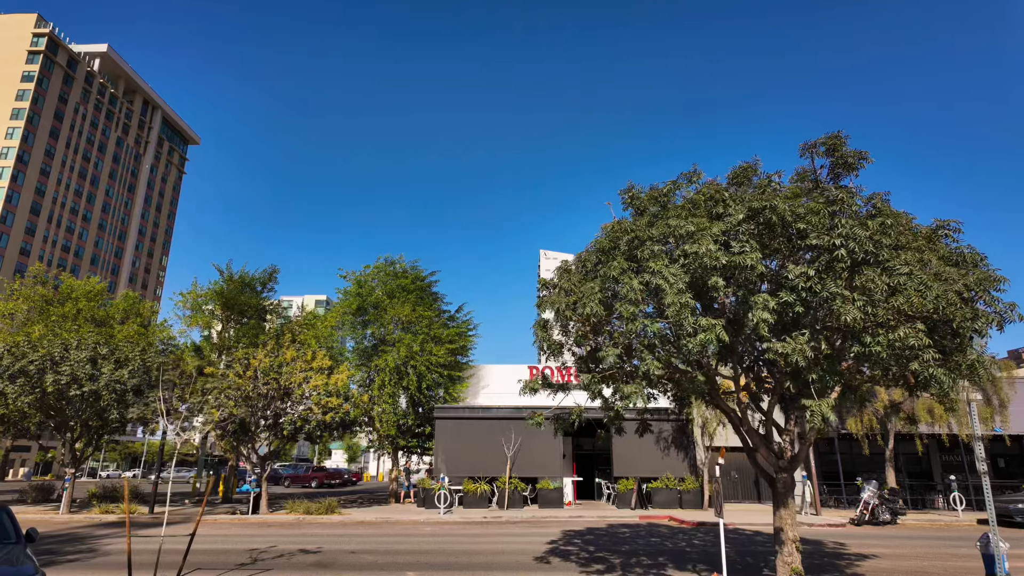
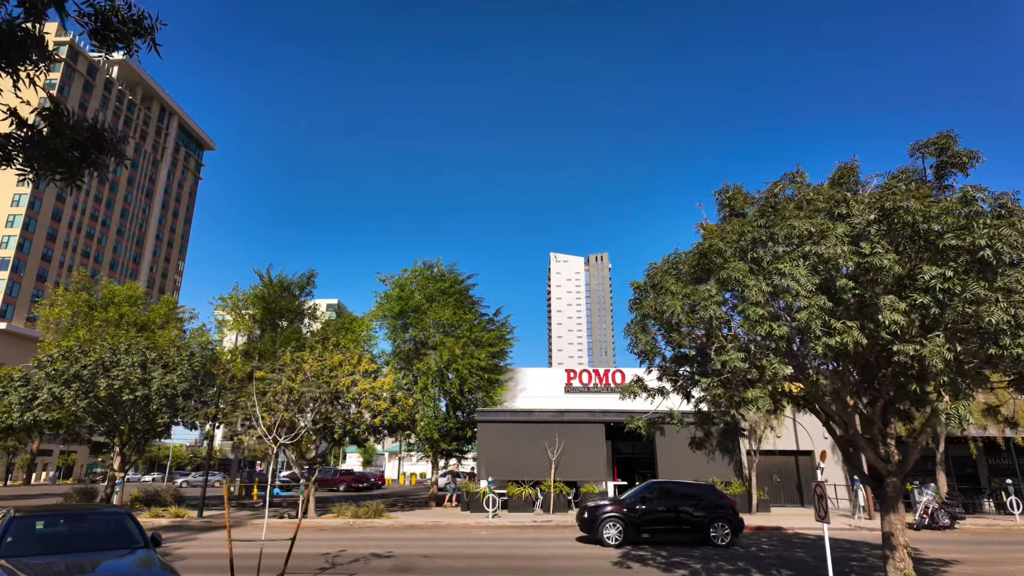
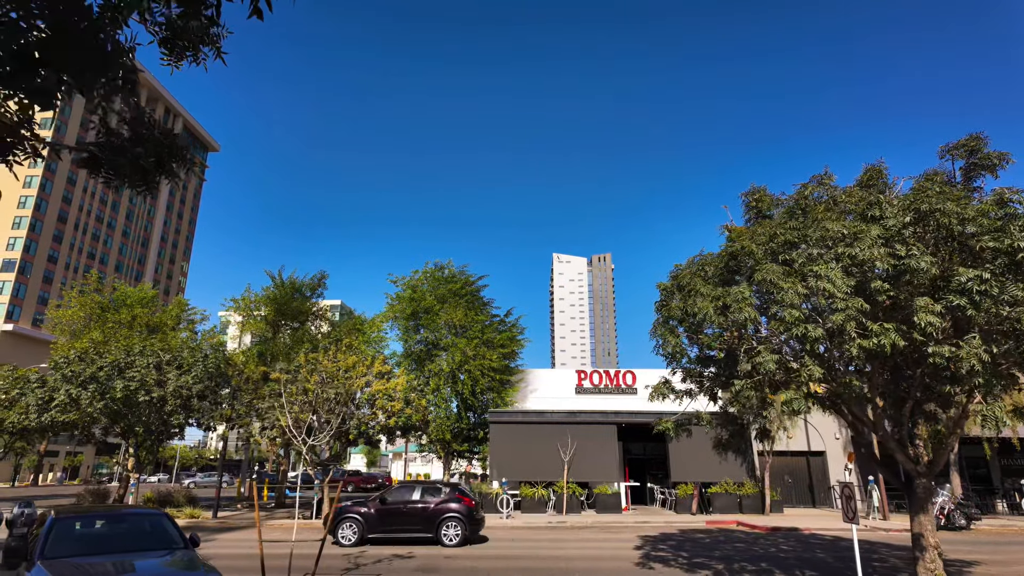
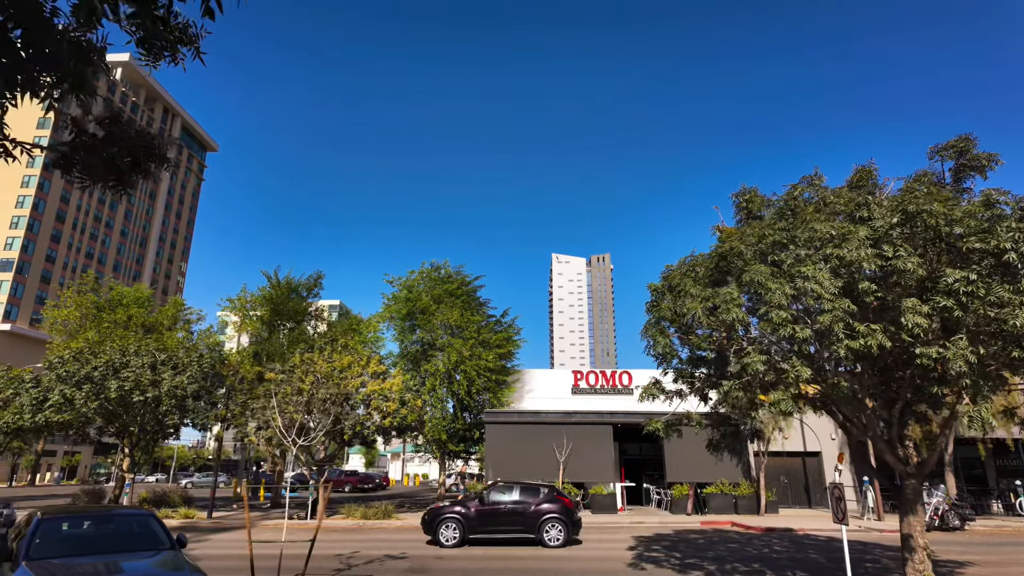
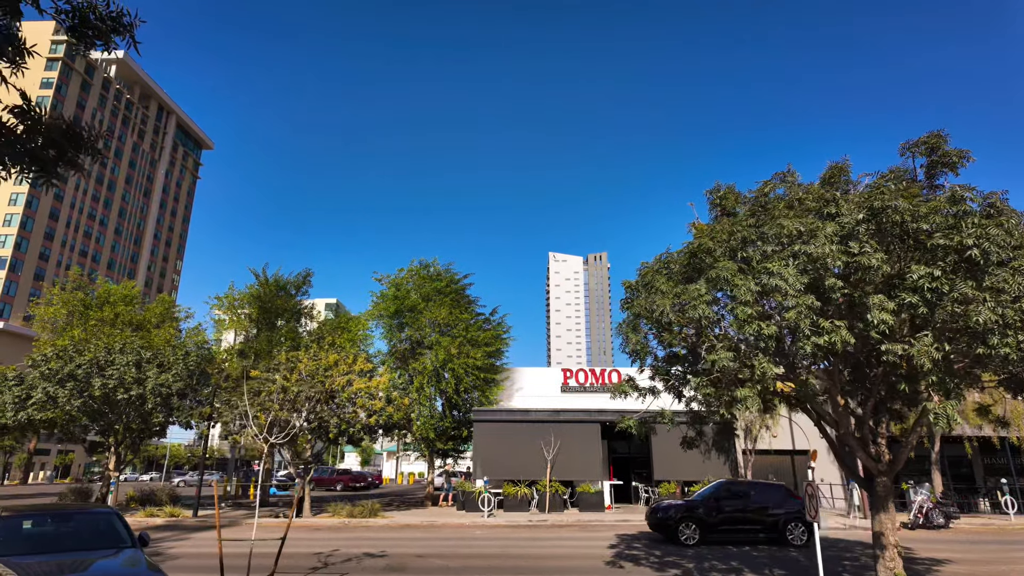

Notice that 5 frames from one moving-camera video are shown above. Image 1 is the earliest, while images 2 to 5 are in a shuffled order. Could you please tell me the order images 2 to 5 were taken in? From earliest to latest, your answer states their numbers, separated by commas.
5, 2, 4, 3
